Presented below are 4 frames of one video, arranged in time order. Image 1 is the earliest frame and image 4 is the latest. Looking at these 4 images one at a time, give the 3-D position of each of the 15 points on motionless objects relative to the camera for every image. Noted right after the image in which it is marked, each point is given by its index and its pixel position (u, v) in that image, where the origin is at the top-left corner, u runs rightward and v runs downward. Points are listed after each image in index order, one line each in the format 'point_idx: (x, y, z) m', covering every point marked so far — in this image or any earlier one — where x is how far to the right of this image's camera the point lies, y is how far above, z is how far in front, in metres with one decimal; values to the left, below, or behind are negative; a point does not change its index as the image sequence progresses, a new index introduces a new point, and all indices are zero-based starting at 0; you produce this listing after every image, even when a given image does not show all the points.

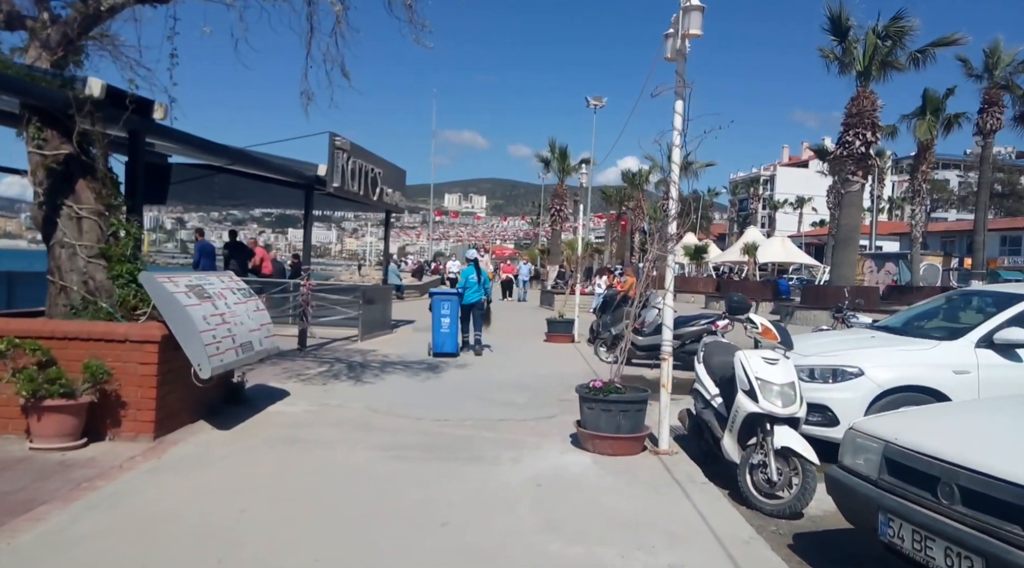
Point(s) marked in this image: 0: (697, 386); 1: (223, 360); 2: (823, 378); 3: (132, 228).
0: (+1.8, -1.0, +6.2) m
1: (-2.6, -0.7, +5.9) m
2: (+3.1, -0.9, +6.6) m
3: (-3.8, +0.6, +6.5) m
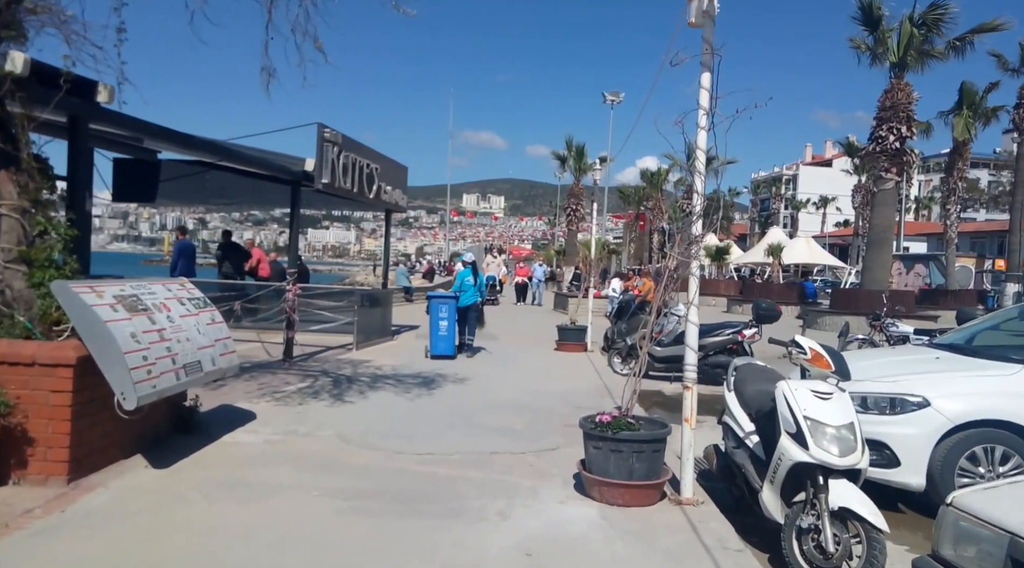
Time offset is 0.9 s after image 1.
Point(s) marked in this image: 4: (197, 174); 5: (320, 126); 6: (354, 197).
0: (+1.7, -1.1, +5.1) m
1: (-2.7, -0.8, +4.9) m
2: (+3.1, -1.0, +5.4) m
3: (-3.9, +0.5, +5.6) m
4: (-7.2, +2.5, +14.8) m
5: (-3.1, +2.6, +10.5) m
6: (-2.9, +1.6, +12.0) m
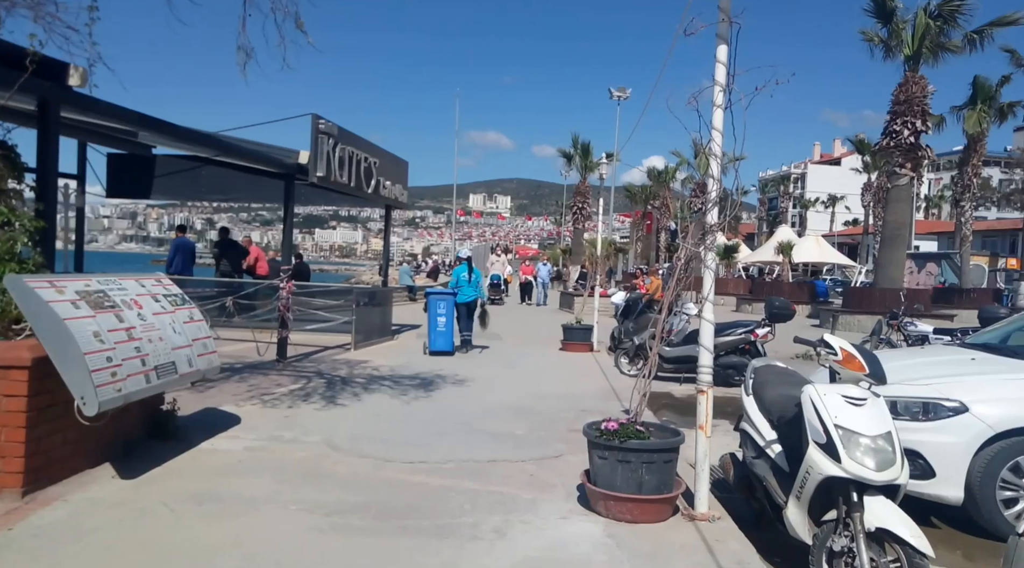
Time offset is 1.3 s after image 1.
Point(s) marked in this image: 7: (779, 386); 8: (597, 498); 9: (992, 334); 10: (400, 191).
0: (+1.7, -1.0, +4.7) m
1: (-2.7, -0.7, +4.5) m
2: (+3.1, -1.0, +5.0) m
3: (-3.9, +0.5, +5.2) m
4: (-7.1, +2.5, +14.4) m
5: (-3.1, +2.6, +10.1) m
6: (-2.9, +1.6, +11.6) m
7: (+1.9, -0.7, +4.6) m
8: (+0.6, -1.4, +4.4) m
9: (+4.8, -0.5, +6.5) m
10: (-2.4, +2.0, +13.9) m
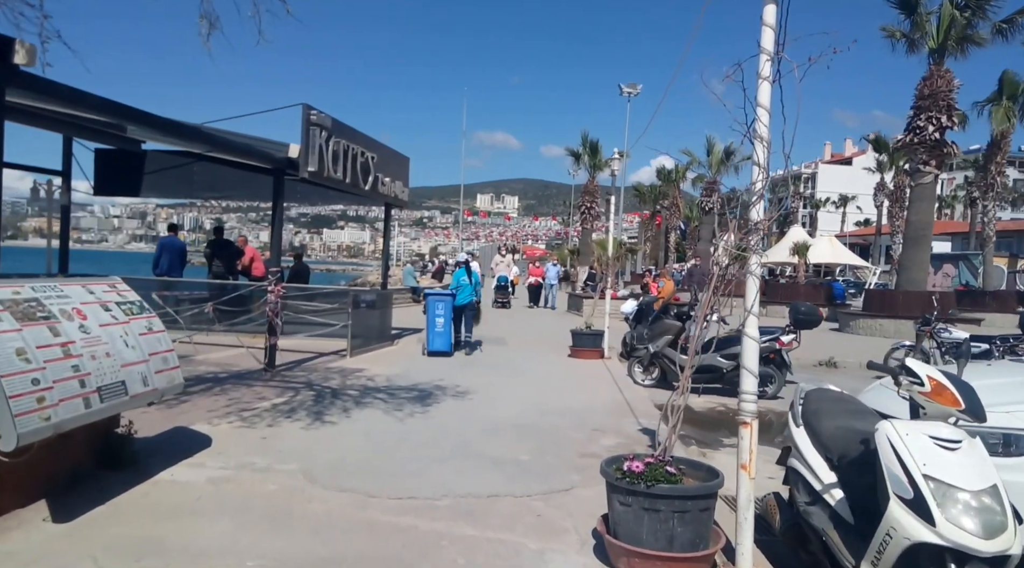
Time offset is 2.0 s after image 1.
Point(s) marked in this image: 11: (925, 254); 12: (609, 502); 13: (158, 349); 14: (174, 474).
0: (+1.7, -1.1, +3.9) m
1: (-2.7, -0.8, +3.8) m
2: (+3.1, -1.1, +4.2) m
3: (-3.9, +0.5, +4.5) m
4: (-7.0, +2.5, +13.7) m
5: (-3.0, +2.6, +9.4) m
6: (-2.7, +1.6, +10.8) m
7: (+1.9, -0.8, +3.8) m
8: (+0.6, -1.5, +3.6) m
9: (+4.8, -0.6, +5.7) m
10: (-2.3, +1.9, +13.2) m
11: (+12.6, +0.9, +19.9) m
12: (+0.5, -1.2, +3.6) m
13: (-2.8, -0.5, +5.1) m
14: (-2.6, -1.4, +4.9) m
